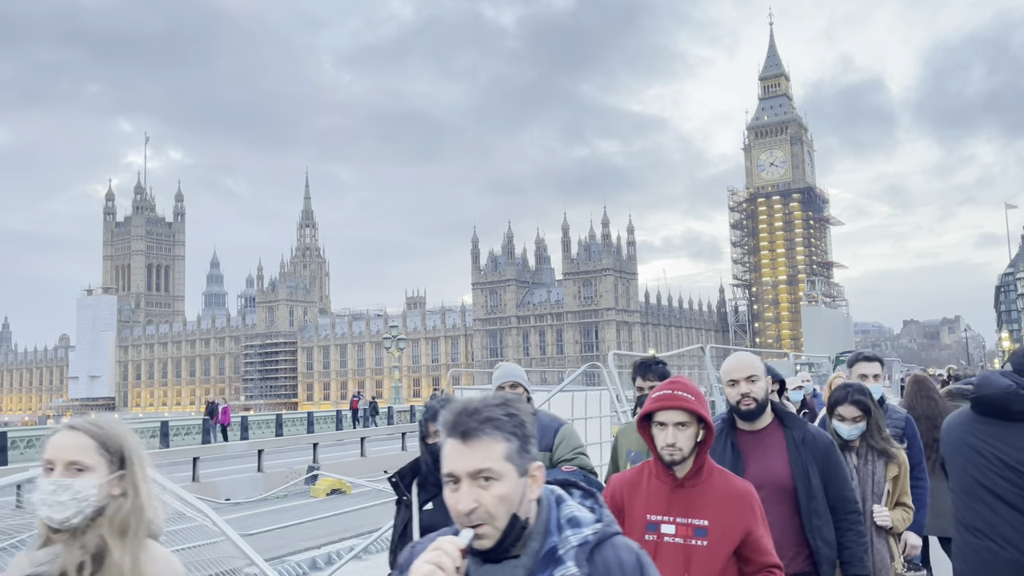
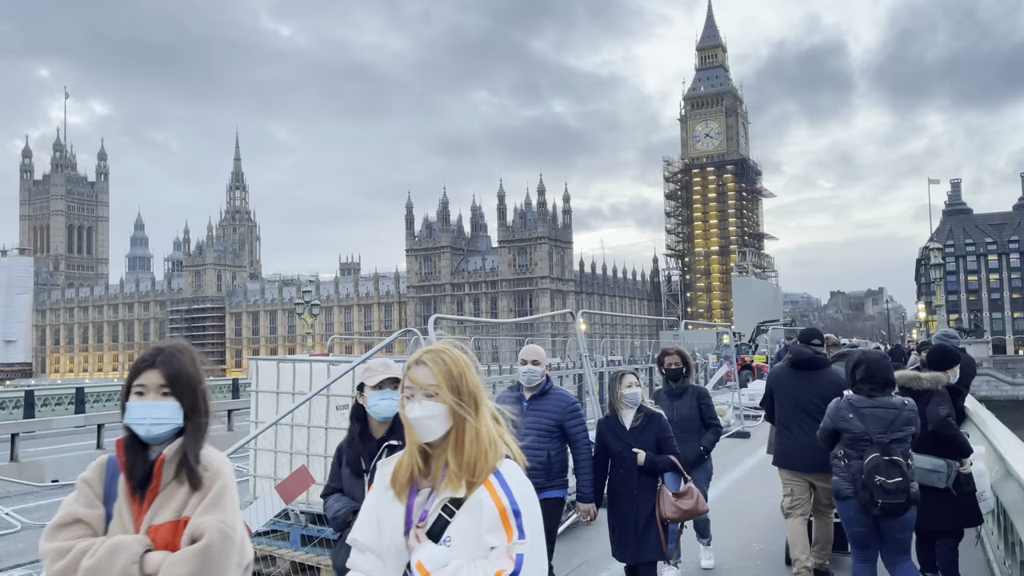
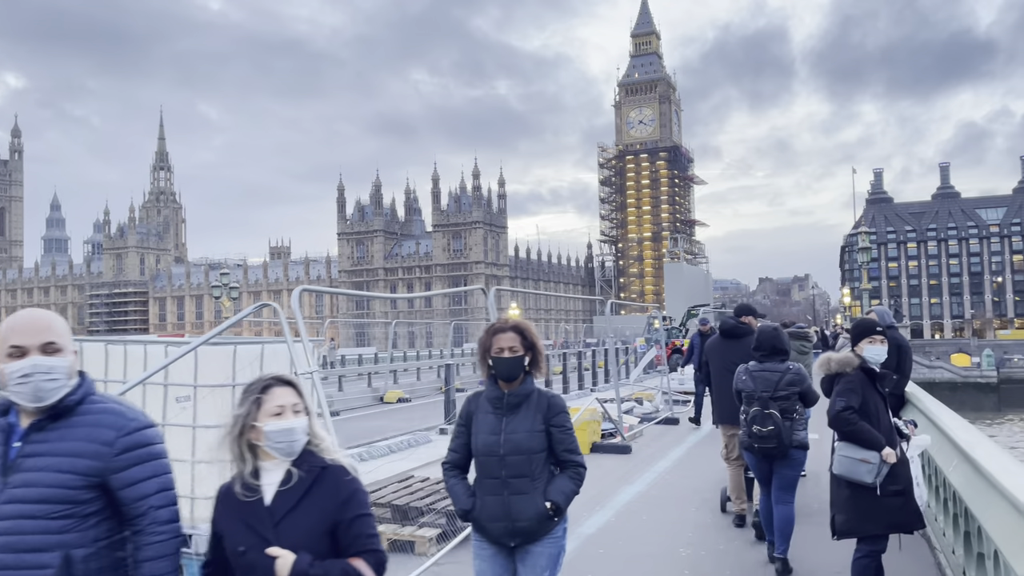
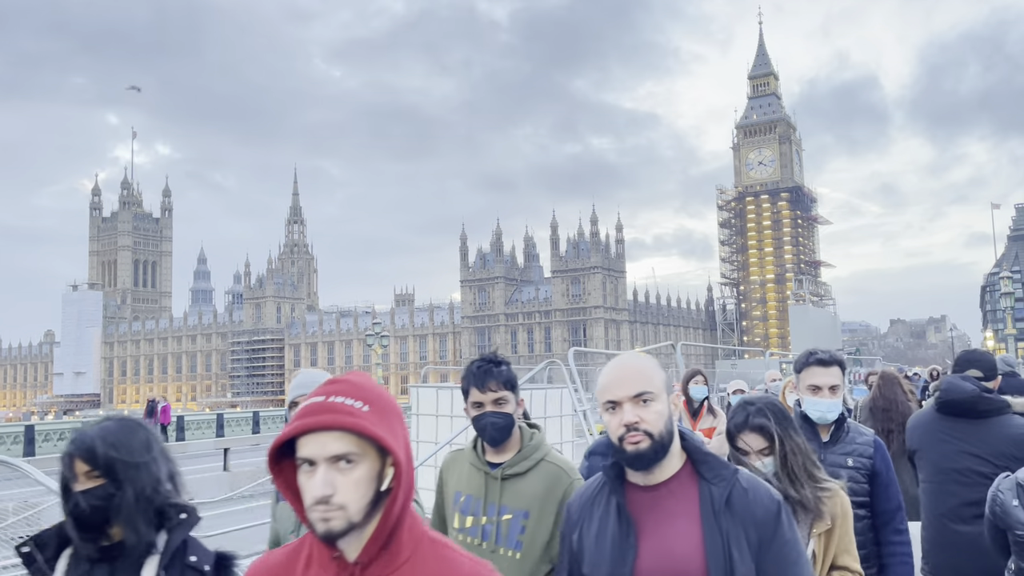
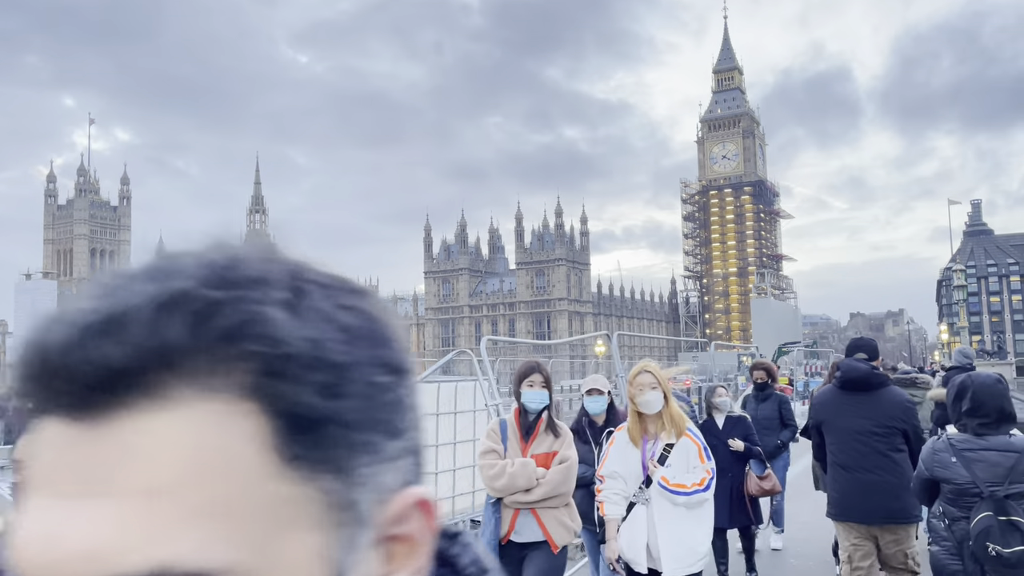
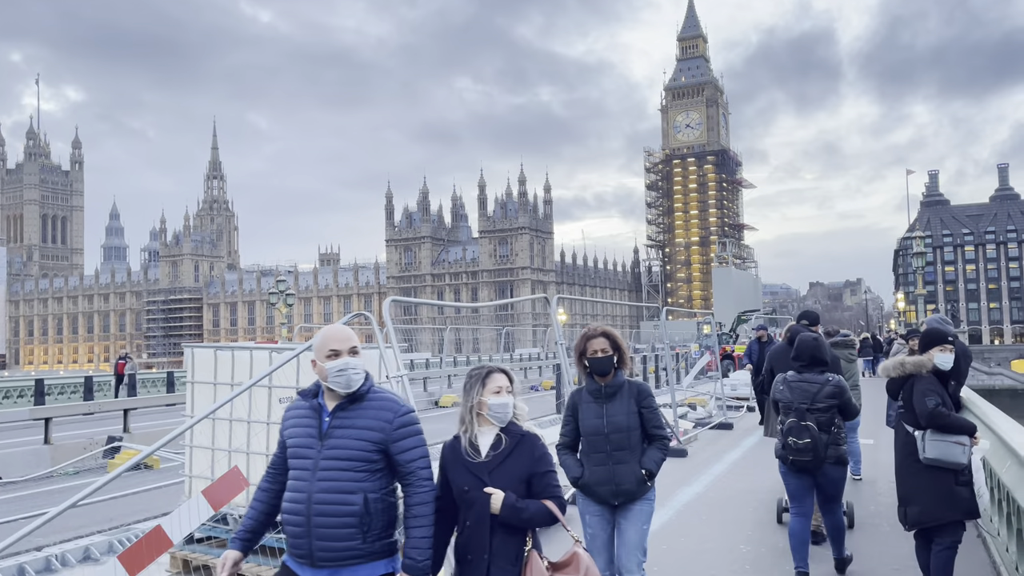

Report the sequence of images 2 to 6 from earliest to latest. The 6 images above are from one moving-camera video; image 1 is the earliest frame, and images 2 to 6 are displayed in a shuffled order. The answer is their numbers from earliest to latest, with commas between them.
4, 5, 2, 6, 3
